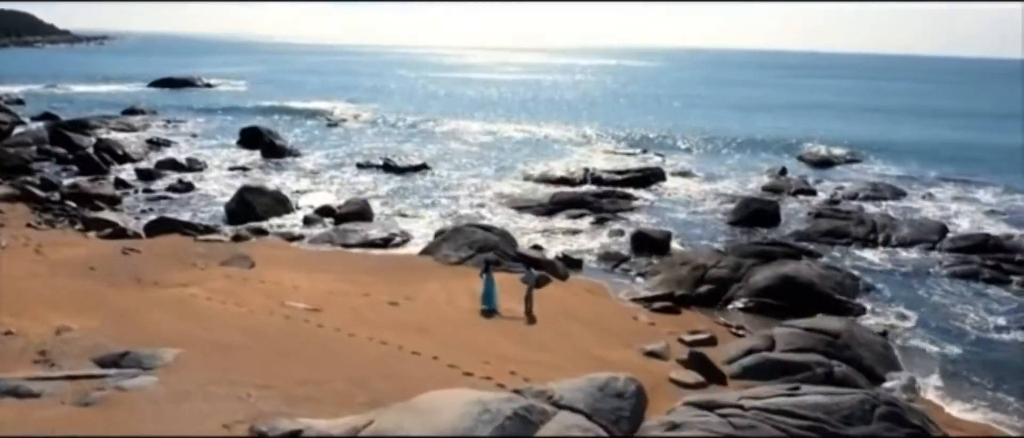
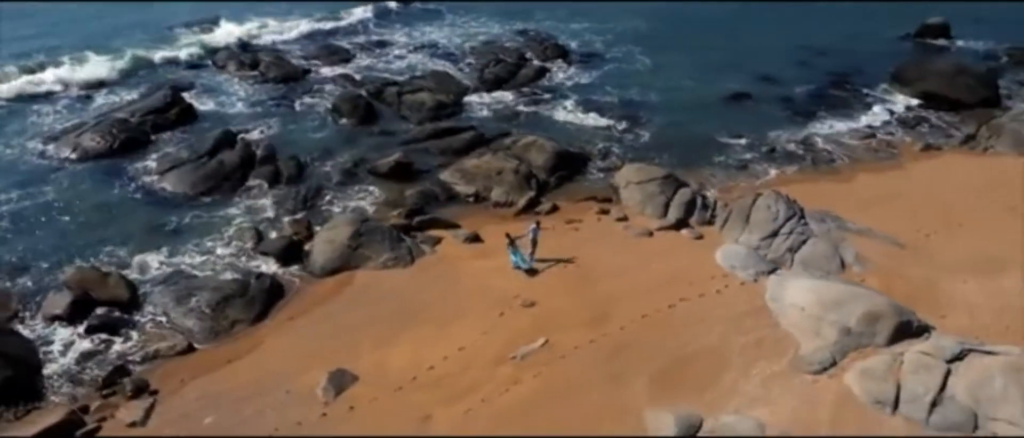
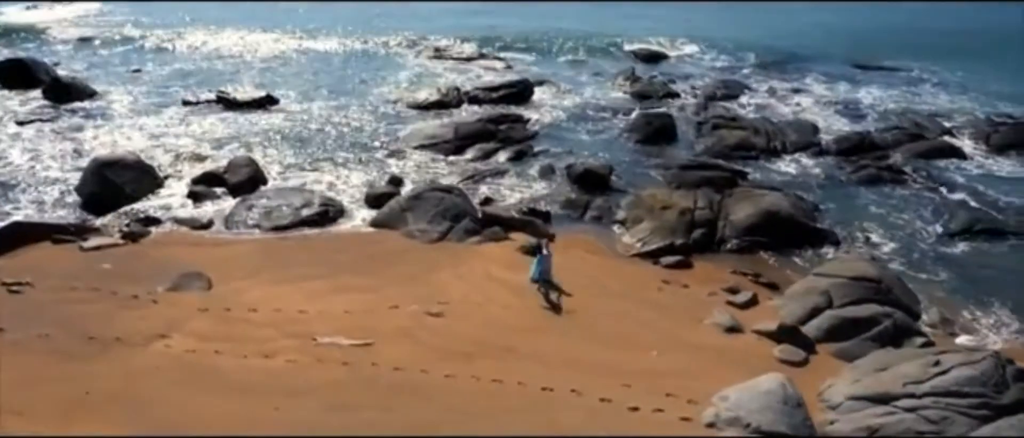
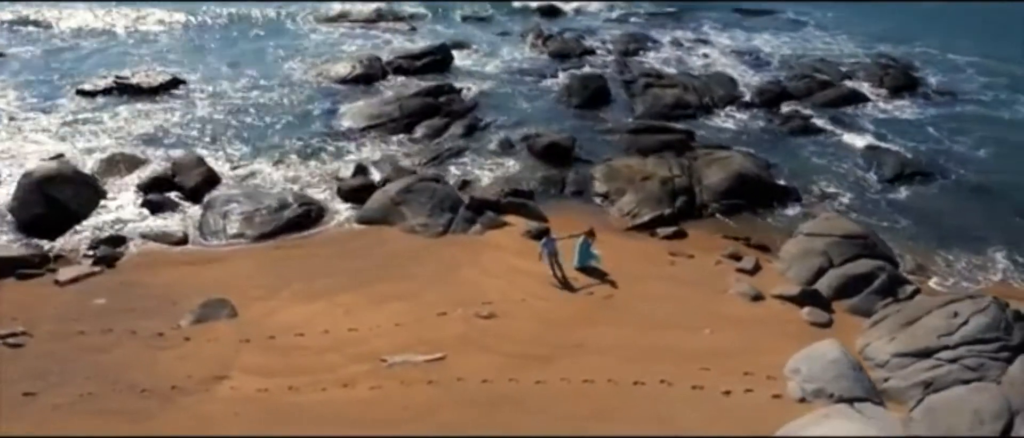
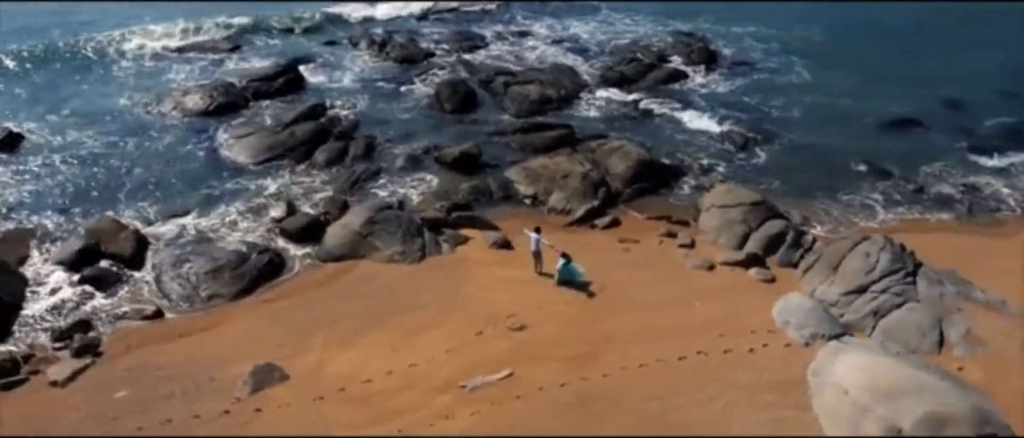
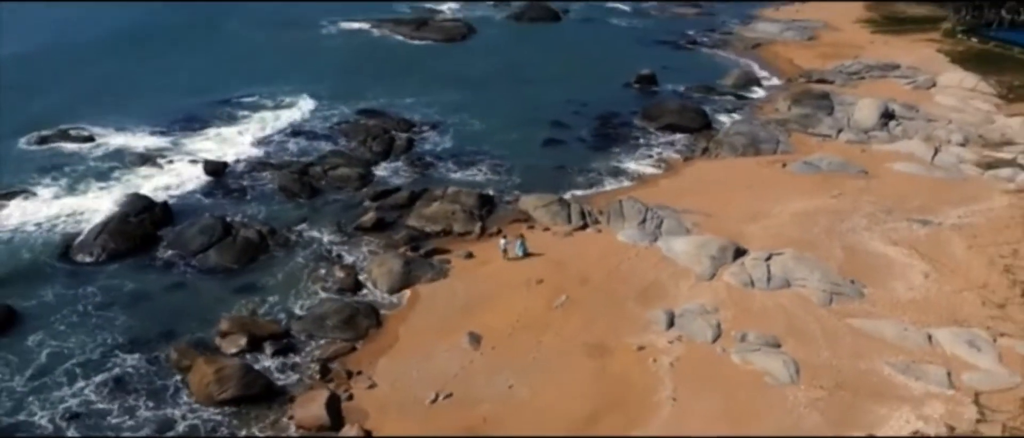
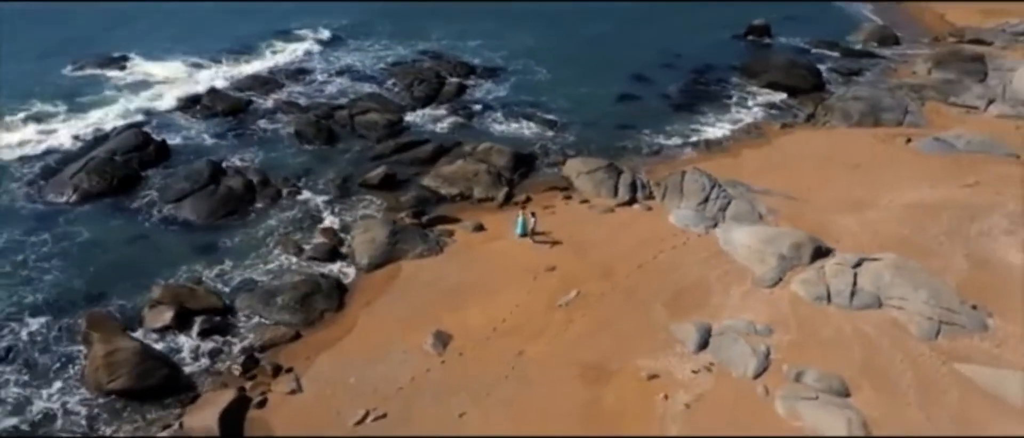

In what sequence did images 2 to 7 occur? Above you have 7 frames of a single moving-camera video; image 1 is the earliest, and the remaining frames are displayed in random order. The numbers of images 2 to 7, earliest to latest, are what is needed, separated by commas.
3, 4, 5, 2, 7, 6
